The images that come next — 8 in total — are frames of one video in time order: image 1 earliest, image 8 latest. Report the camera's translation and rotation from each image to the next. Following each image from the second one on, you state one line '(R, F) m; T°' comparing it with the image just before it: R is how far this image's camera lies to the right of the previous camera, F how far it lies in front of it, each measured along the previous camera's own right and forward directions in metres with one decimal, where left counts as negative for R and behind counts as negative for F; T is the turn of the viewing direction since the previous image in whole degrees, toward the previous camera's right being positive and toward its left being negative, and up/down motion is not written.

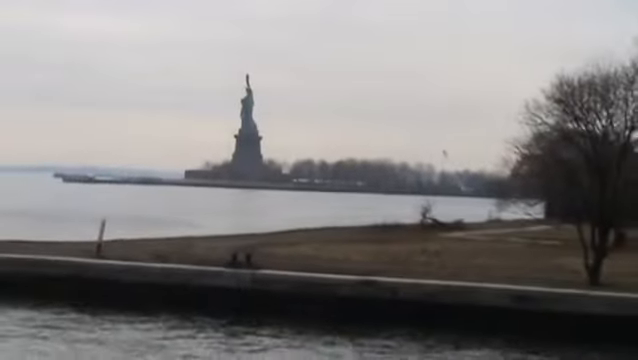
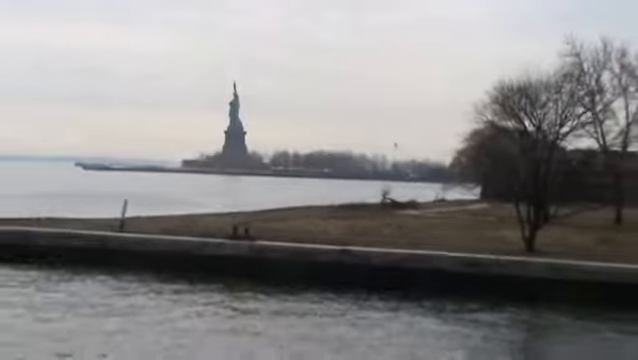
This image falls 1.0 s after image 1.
(-0.5, -4.3) m; +2°
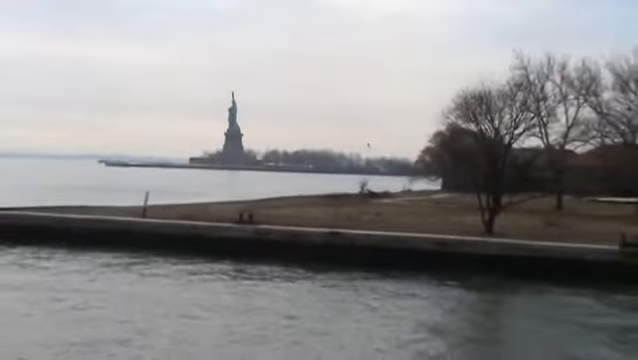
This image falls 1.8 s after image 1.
(-0.3, -4.5) m; +1°
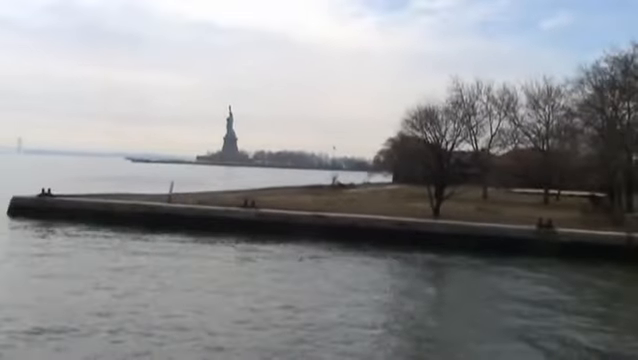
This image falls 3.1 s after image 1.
(-0.9, -8.7) m; +2°
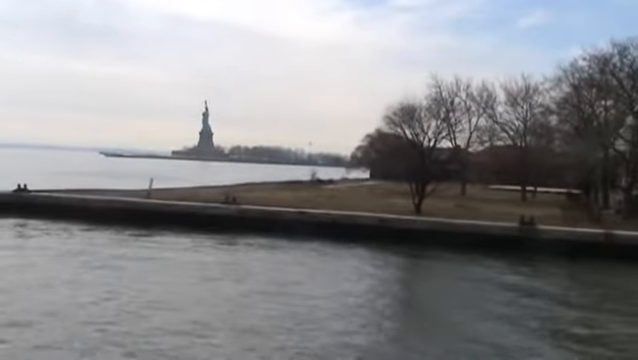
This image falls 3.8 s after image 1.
(-1.0, +0.1) m; +3°
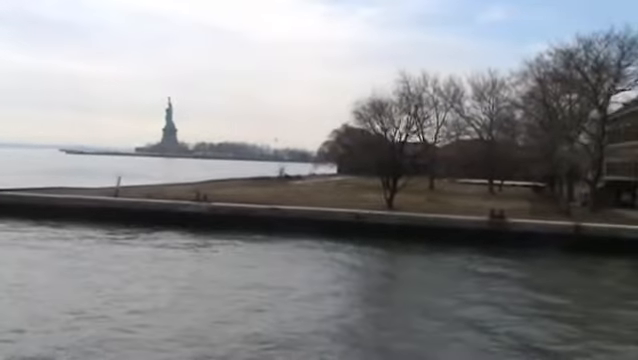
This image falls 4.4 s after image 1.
(-1.1, +0.1) m; +3°
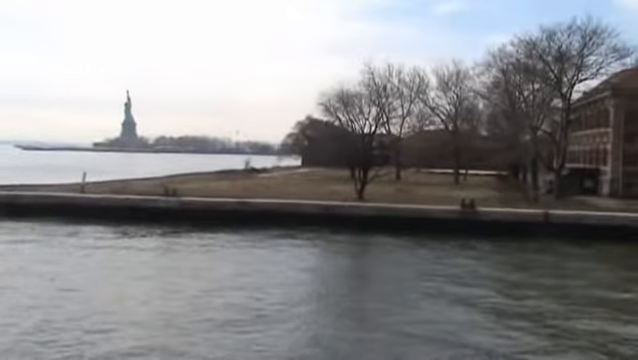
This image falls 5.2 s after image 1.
(-1.4, +0.2) m; +4°
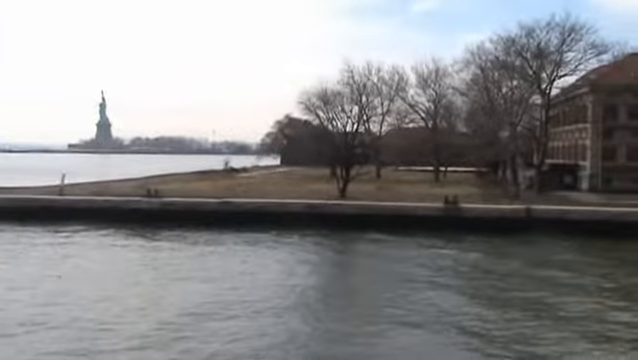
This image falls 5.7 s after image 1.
(-0.8, +0.2) m; +2°
